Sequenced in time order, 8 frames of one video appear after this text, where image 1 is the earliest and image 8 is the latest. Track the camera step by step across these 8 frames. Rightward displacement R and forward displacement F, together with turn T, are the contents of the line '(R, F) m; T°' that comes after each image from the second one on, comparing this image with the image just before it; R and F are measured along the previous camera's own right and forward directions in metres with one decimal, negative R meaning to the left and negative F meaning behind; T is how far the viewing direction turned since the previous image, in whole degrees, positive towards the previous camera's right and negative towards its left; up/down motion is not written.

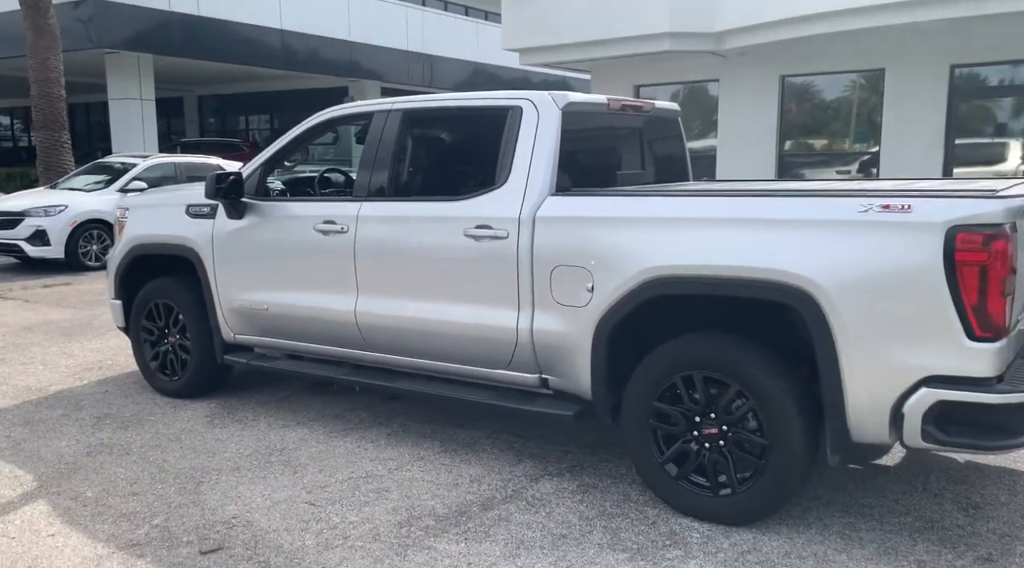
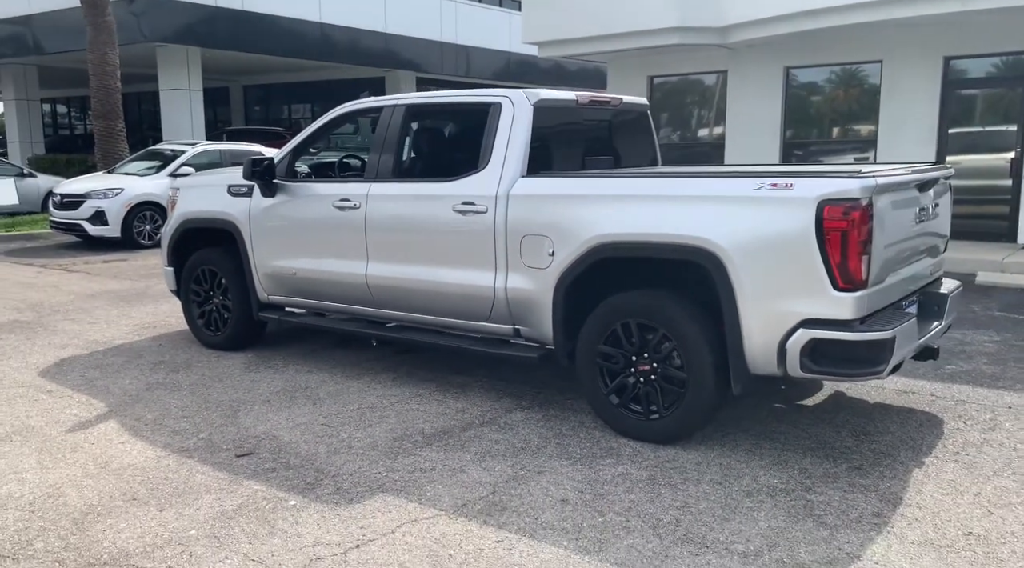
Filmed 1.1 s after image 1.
(+0.4, -0.9) m; -3°
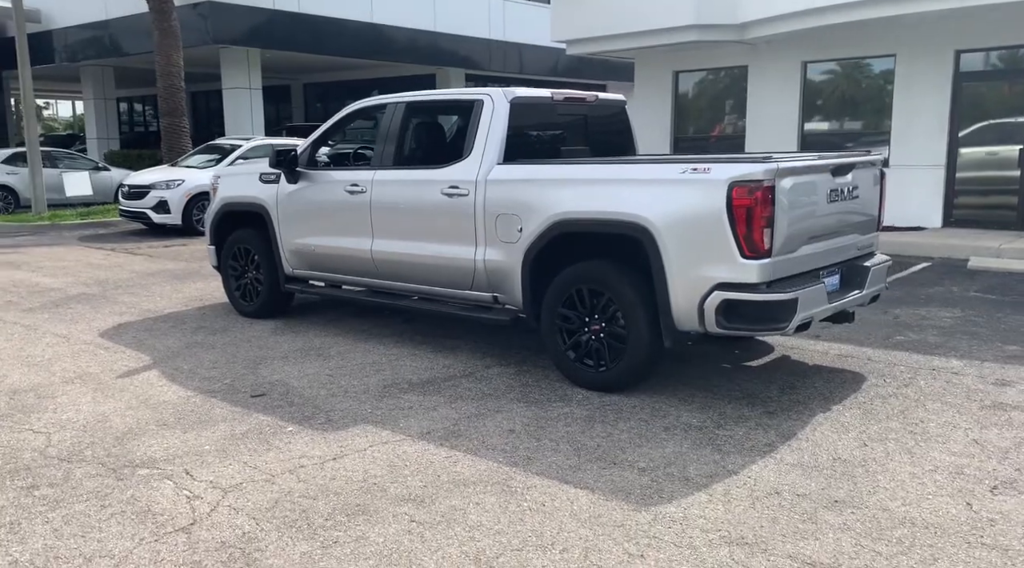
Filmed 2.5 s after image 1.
(+0.6, -0.8) m; -4°
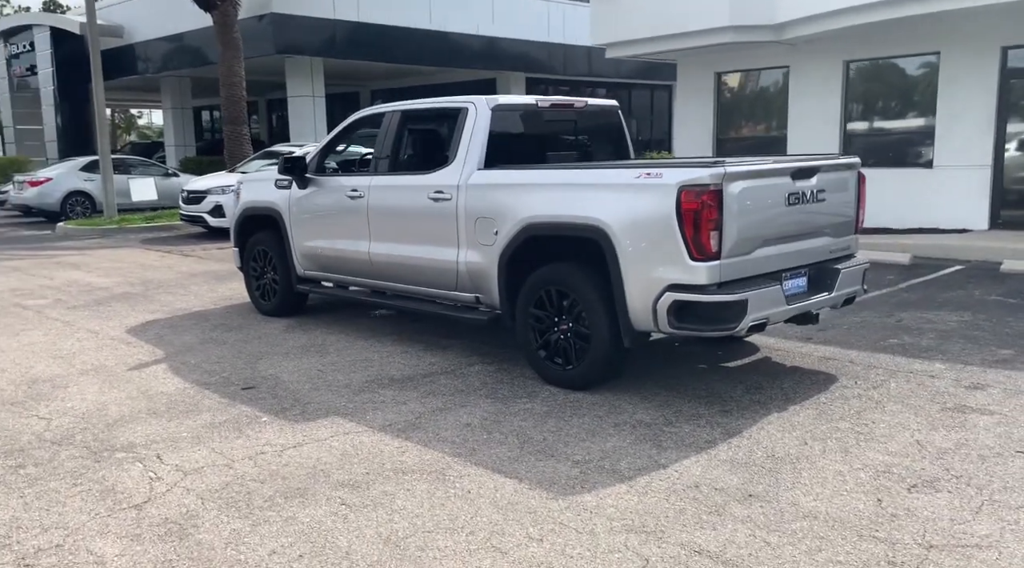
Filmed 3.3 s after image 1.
(+0.7, -0.2) m; -5°
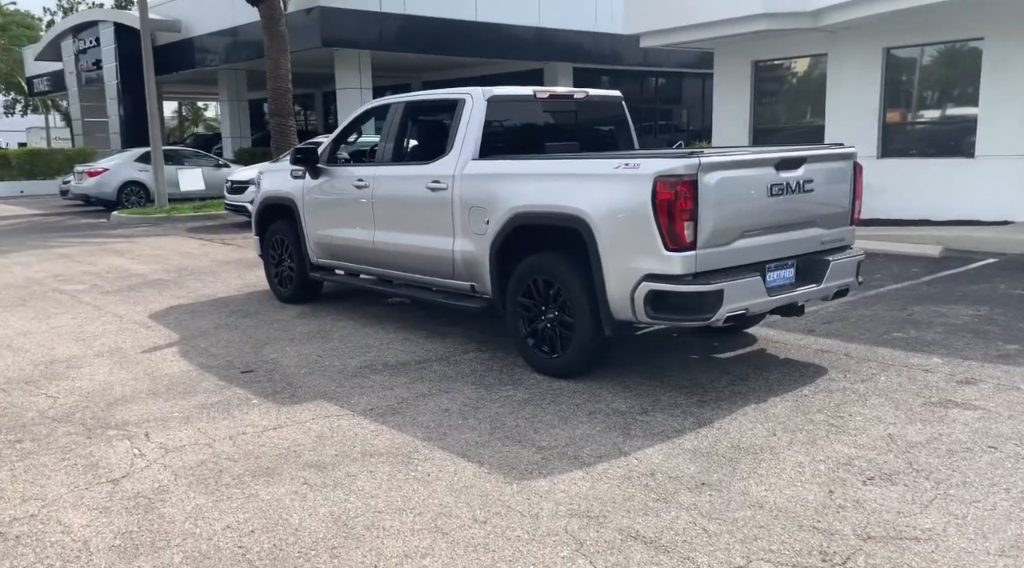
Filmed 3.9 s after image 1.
(+0.5, 0.0) m; -4°
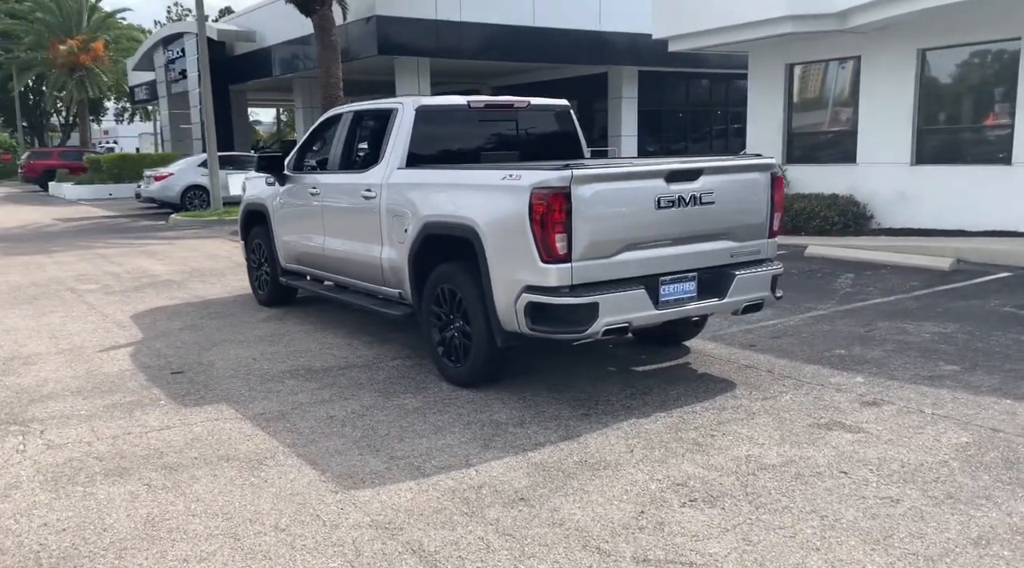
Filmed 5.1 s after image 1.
(+1.2, +0.1) m; -6°
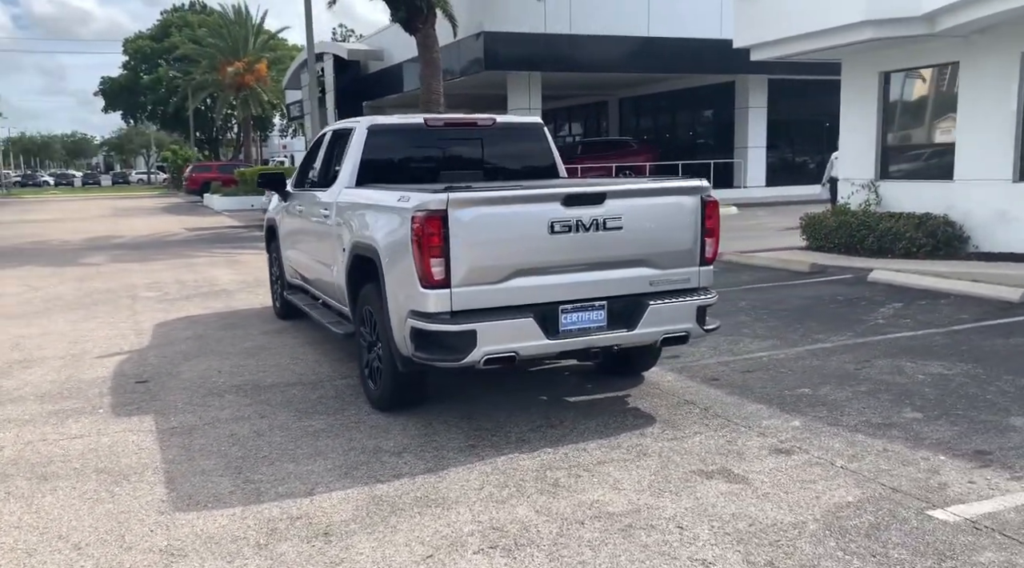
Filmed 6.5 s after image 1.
(+1.5, +0.3) m; -10°
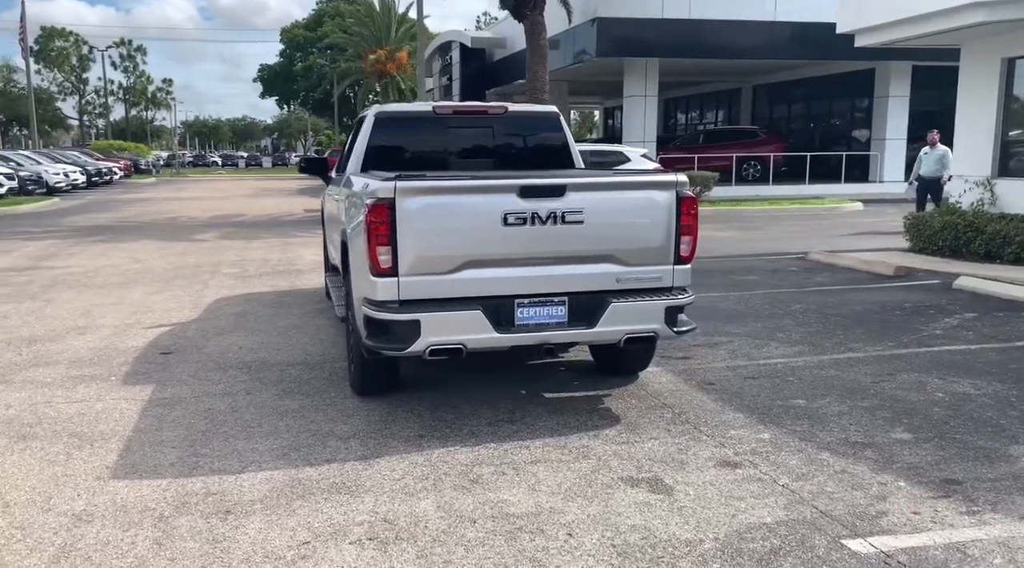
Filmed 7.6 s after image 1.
(+1.0, +0.2) m; -9°
